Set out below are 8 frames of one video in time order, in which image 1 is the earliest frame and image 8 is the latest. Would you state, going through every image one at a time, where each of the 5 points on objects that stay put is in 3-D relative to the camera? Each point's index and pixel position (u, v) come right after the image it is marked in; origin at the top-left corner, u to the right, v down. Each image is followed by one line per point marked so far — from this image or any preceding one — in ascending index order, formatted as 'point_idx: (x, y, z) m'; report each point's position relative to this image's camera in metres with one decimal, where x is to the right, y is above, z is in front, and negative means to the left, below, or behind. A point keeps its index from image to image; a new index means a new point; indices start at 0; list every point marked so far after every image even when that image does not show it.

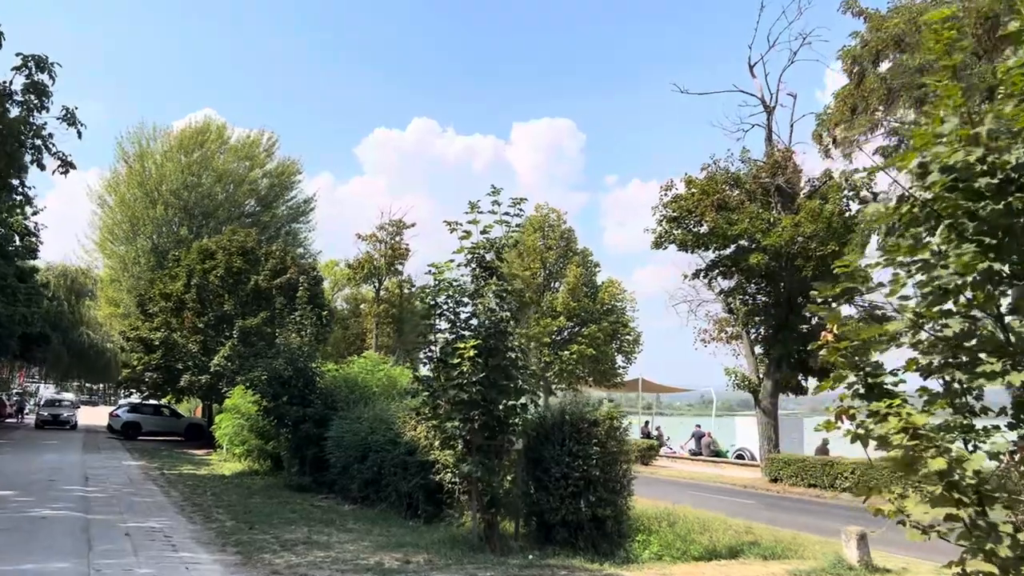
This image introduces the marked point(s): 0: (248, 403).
0: (-5.7, -2.5, +19.4) m
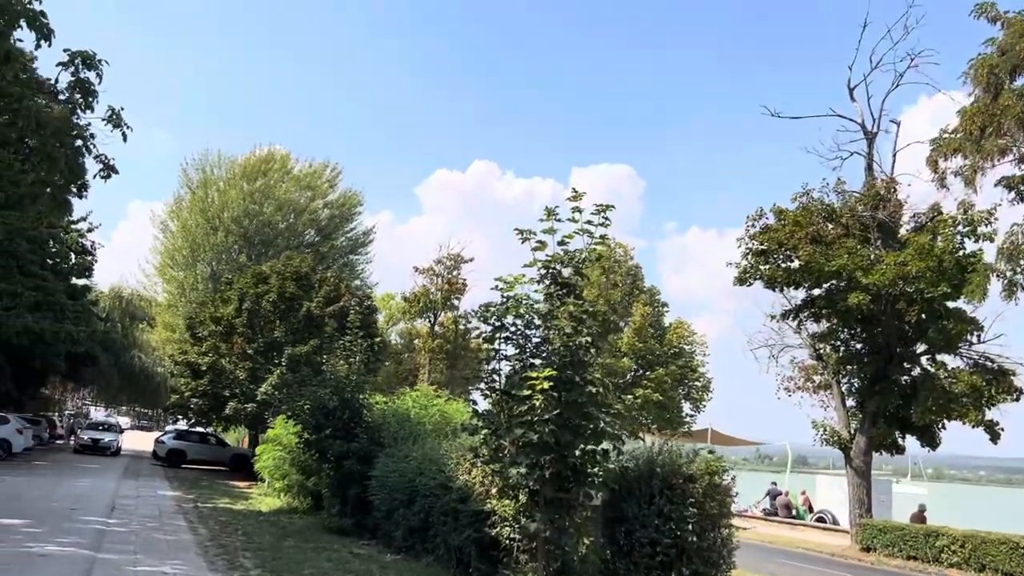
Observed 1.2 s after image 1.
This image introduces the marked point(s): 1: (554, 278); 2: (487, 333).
0: (-4.4, -2.9, +18.0) m
1: (+0.4, +0.1, +8.6) m
2: (-0.2, -0.4, +8.6) m
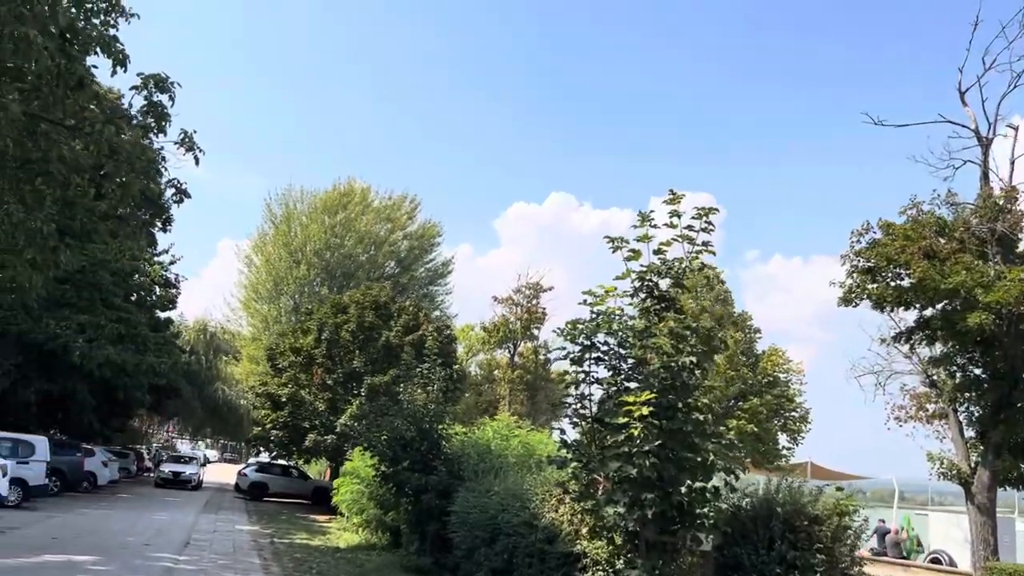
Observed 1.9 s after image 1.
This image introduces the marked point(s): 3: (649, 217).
0: (-2.8, -3.4, +17.3) m
1: (+1.2, 0.0, +7.7) m
2: (+0.5, -0.6, +7.6) m
3: (+1.2, +0.6, +7.9) m
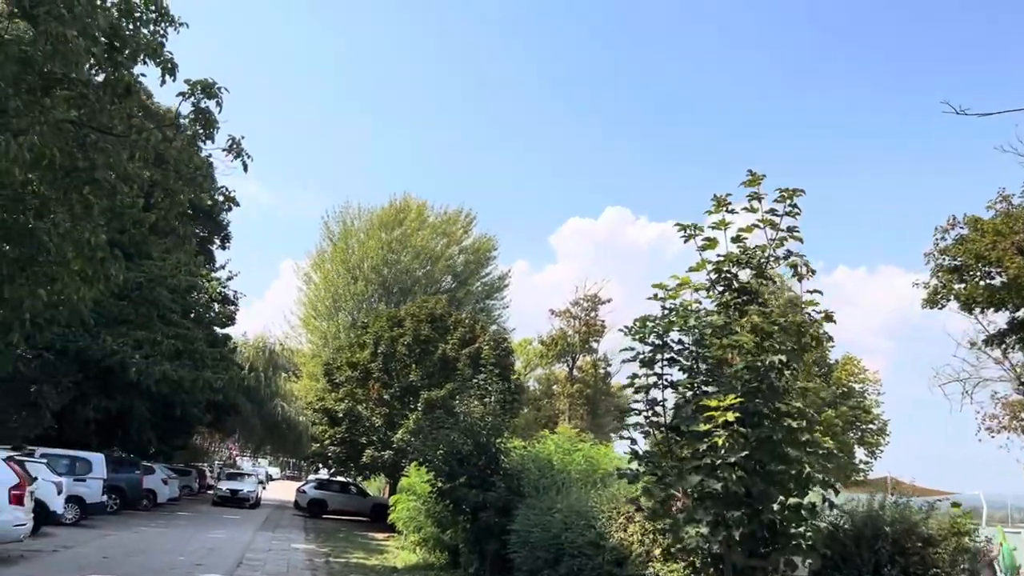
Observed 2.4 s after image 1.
0: (-1.6, -3.6, +16.7) m
1: (+1.7, 0.0, +6.8) m
2: (+1.0, -0.5, +6.8) m
3: (+1.7, +0.7, +7.1) m
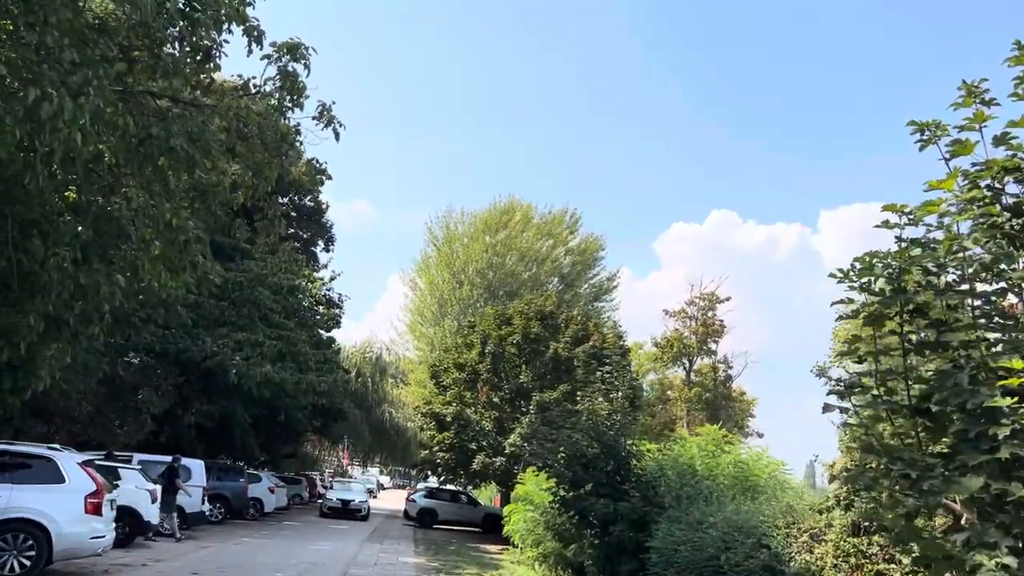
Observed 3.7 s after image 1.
0: (+0.5, -3.3, +14.8) m
1: (+2.5, +0.5, +4.7) m
2: (+1.9, -0.1, +4.8) m
3: (+2.6, +1.1, +5.0) m
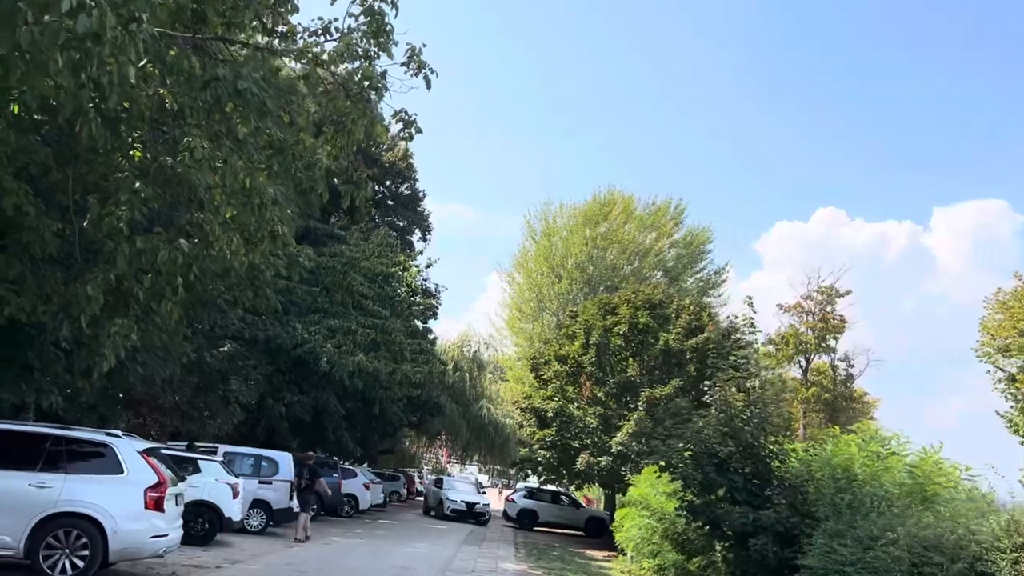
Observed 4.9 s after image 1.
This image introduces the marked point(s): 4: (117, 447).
0: (+2.2, -3.0, +13.0) m
1: (+3.1, +0.8, +2.7) m
2: (+2.5, +0.3, +2.9) m
3: (+3.2, +1.5, +3.0) m
4: (-4.2, -1.7, +9.6) m
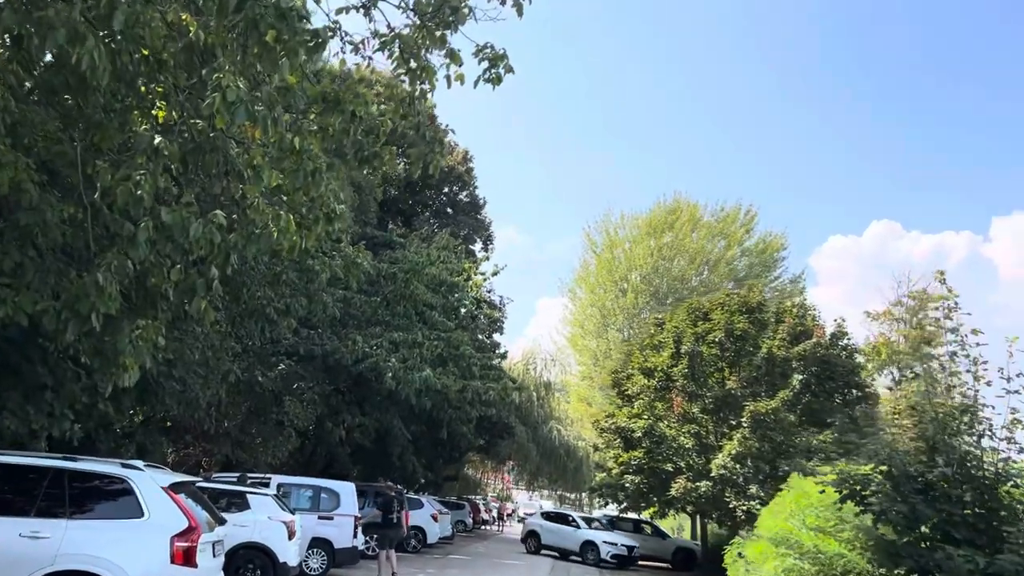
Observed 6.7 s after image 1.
0: (+3.5, -2.8, +10.3) m
1: (+3.7, +1.3, +0.2) m
2: (+3.2, +0.8, +0.3) m
3: (+3.8, +2.0, +0.5) m
4: (-3.1, -1.6, +7.4) m
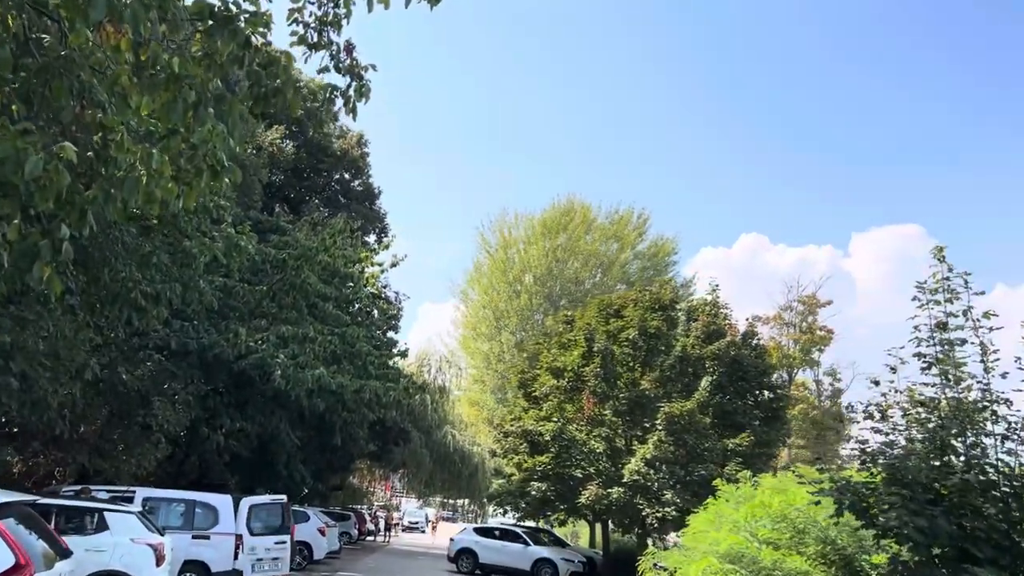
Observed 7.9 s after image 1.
0: (+2.7, -2.6, +9.2) m
1: (+4.3, +1.5, -0.8) m
2: (+3.7, +1.0, -0.8) m
3: (+4.4, +2.2, -0.5) m
4: (-3.4, -1.3, +5.4) m
